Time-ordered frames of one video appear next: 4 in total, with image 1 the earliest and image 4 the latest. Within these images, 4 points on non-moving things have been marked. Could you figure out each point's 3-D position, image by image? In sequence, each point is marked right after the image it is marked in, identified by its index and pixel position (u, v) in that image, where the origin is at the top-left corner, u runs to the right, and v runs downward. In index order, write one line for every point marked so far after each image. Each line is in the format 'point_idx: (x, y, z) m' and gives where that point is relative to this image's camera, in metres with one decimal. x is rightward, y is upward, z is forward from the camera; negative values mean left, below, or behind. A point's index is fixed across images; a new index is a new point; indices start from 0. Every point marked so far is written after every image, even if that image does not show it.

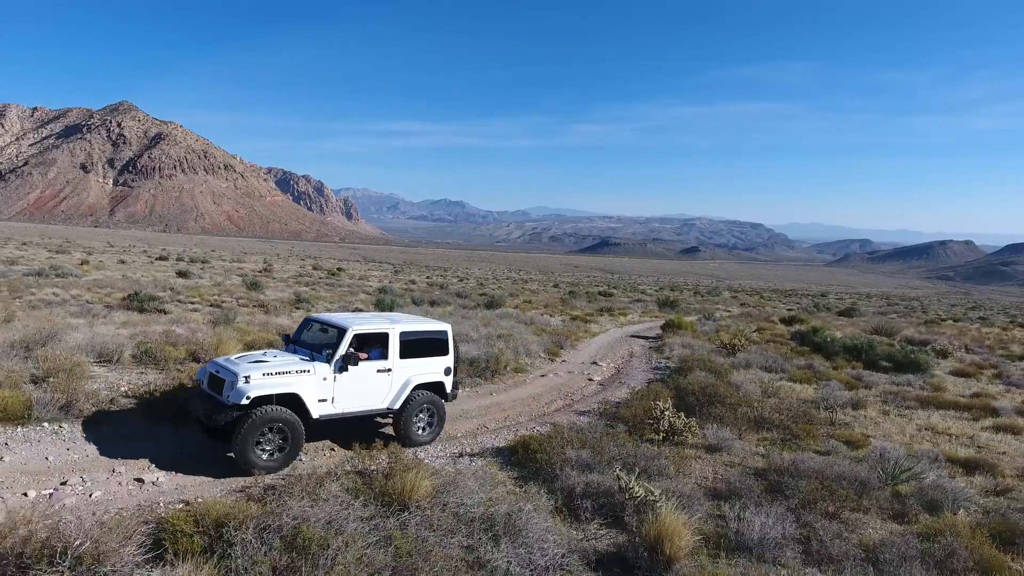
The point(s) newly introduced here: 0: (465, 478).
0: (-0.6, -2.3, +6.5) m
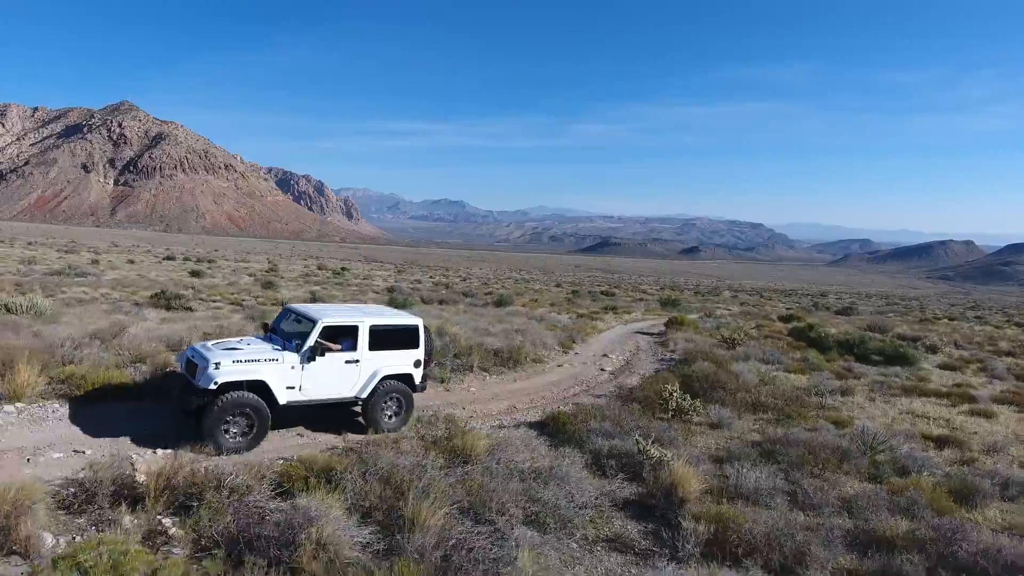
0: (0.0, -2.2, +7.8) m
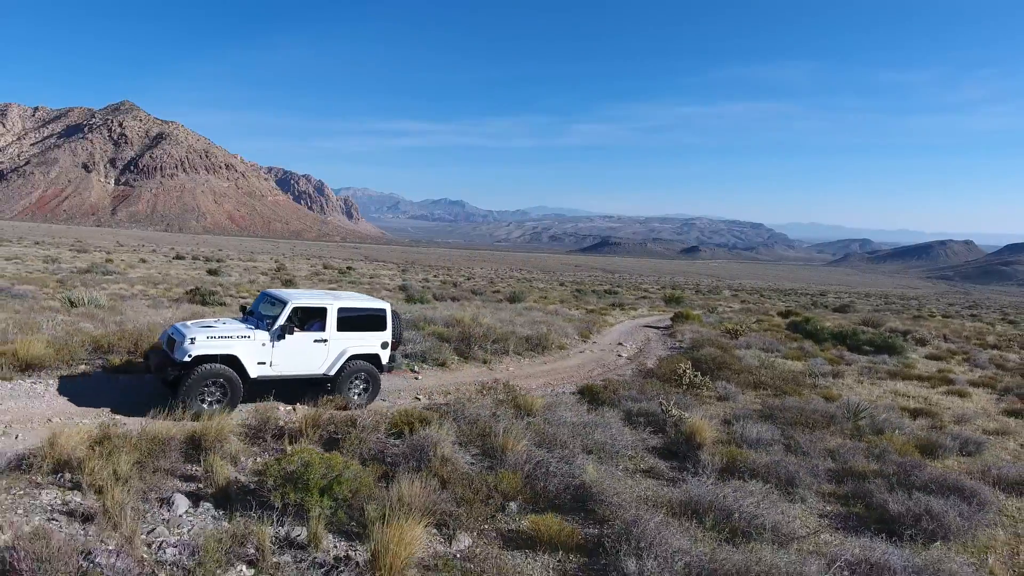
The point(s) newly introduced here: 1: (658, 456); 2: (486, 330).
0: (+0.8, -2.1, +9.7) m
1: (+2.3, -2.6, +8.4) m
2: (-0.8, -1.2, +15.8) m
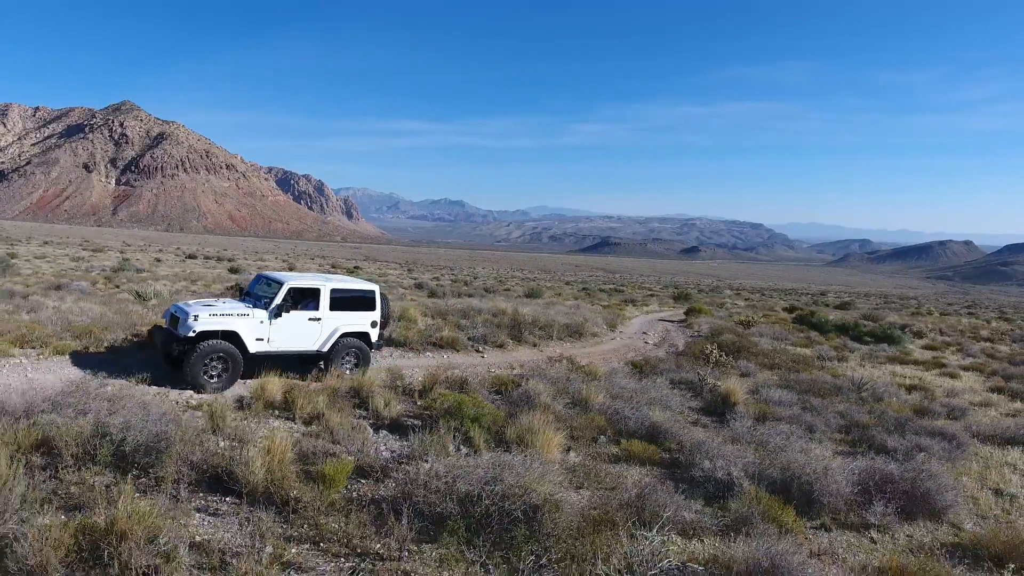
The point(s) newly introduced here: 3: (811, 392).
0: (+2.2, -1.8, +11.6) m
1: (+3.6, -2.4, +10.4) m
2: (+0.6, -1.0, +17.8) m
3: (+6.9, -2.4, +12.5) m
